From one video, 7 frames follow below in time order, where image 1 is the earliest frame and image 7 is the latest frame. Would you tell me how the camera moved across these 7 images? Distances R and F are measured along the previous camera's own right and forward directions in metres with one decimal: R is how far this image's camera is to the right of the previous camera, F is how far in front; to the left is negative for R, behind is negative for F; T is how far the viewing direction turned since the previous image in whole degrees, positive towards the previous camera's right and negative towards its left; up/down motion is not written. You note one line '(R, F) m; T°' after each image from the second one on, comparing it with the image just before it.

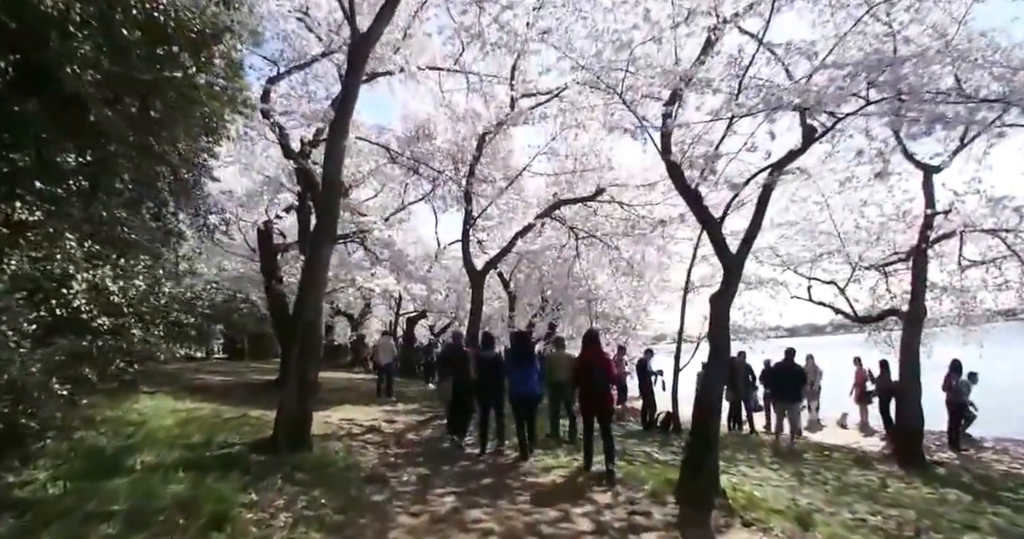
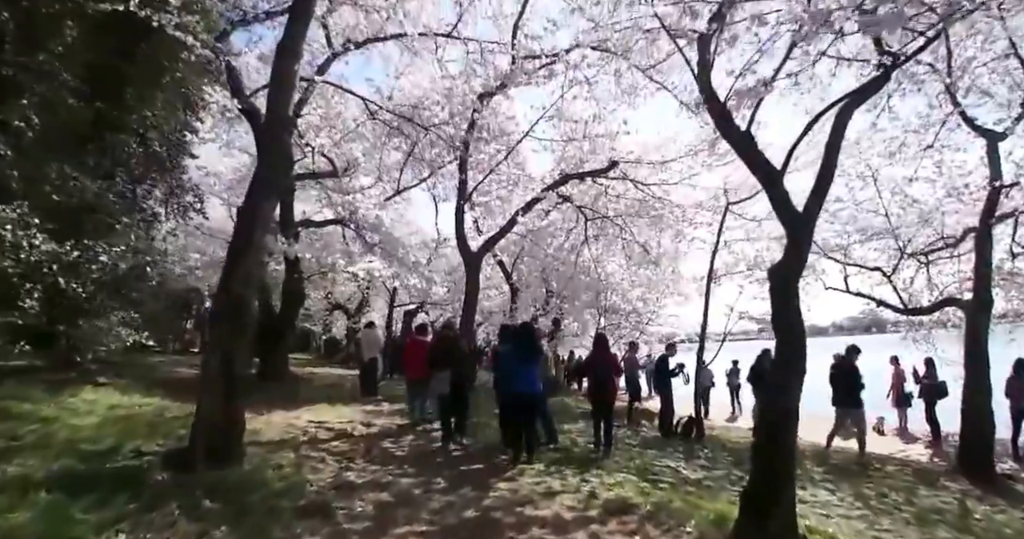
(+0.1, +1.4) m; -1°
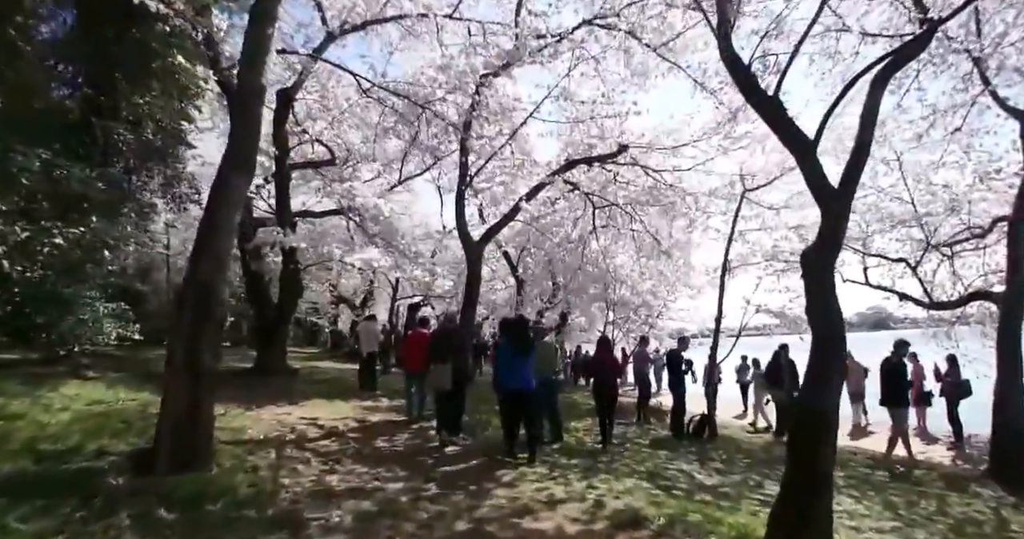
(+0.1, +0.5) m; -1°
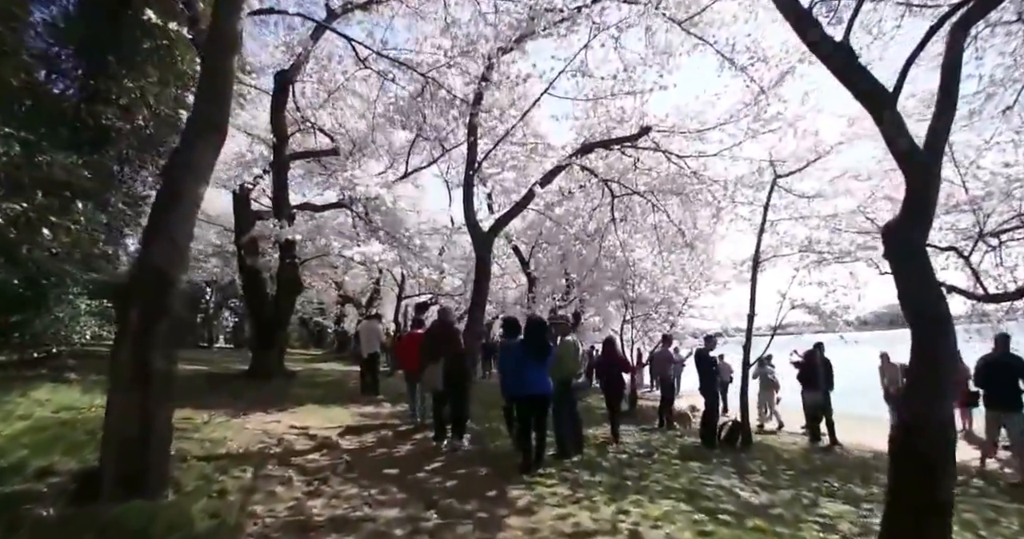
(0.0, +0.8) m; -1°
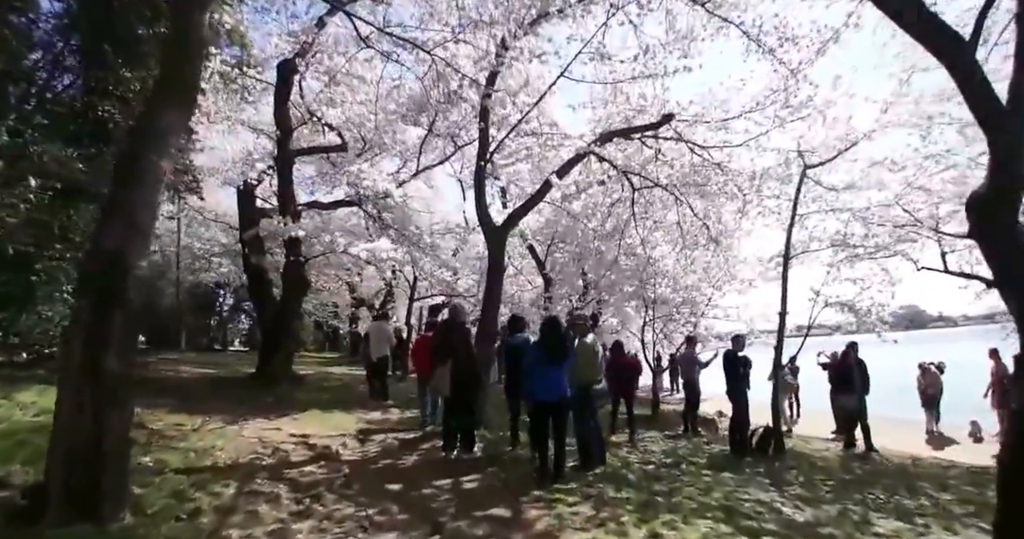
(0.0, +0.5) m; -2°
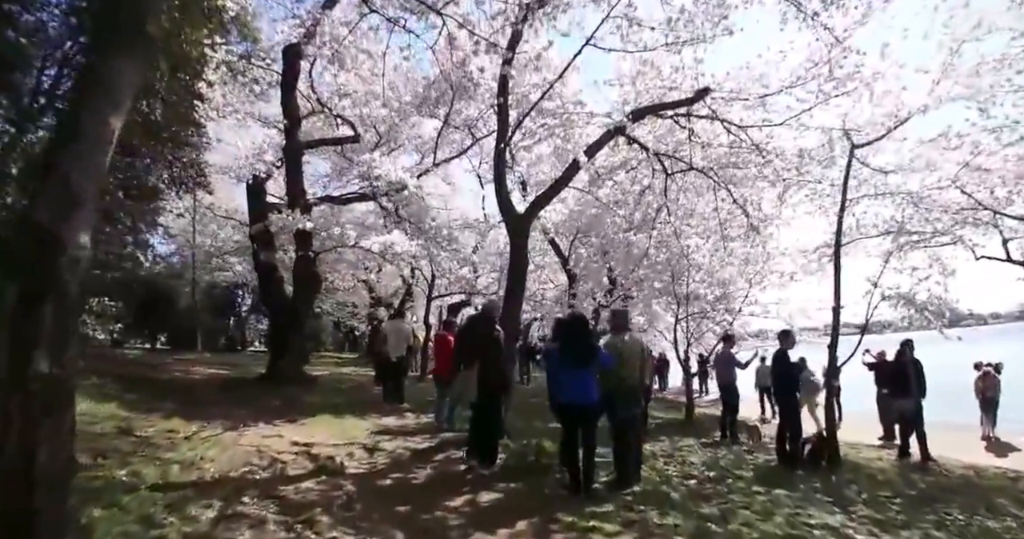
(0.0, +0.6) m; -2°
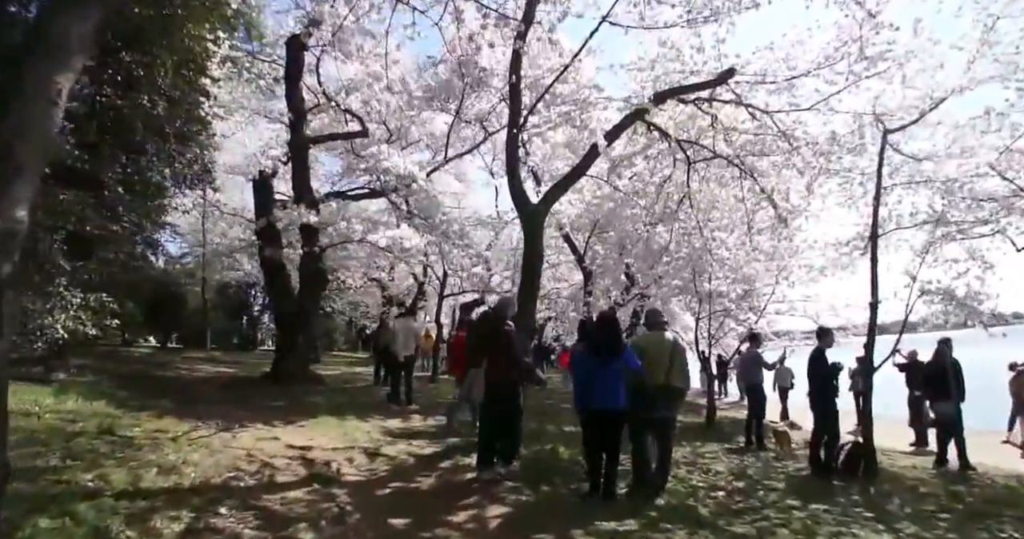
(0.0, +0.4) m; -2°
